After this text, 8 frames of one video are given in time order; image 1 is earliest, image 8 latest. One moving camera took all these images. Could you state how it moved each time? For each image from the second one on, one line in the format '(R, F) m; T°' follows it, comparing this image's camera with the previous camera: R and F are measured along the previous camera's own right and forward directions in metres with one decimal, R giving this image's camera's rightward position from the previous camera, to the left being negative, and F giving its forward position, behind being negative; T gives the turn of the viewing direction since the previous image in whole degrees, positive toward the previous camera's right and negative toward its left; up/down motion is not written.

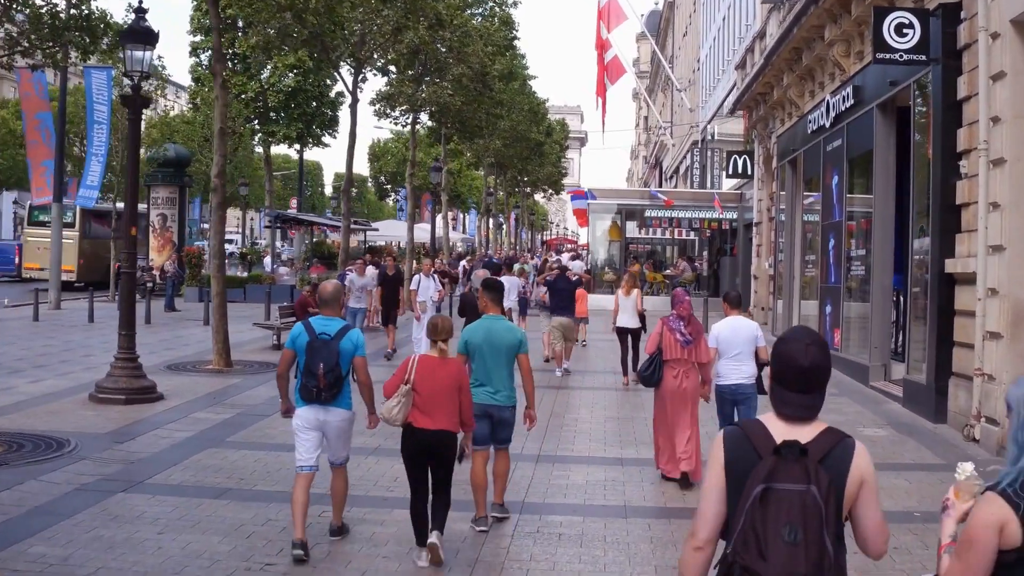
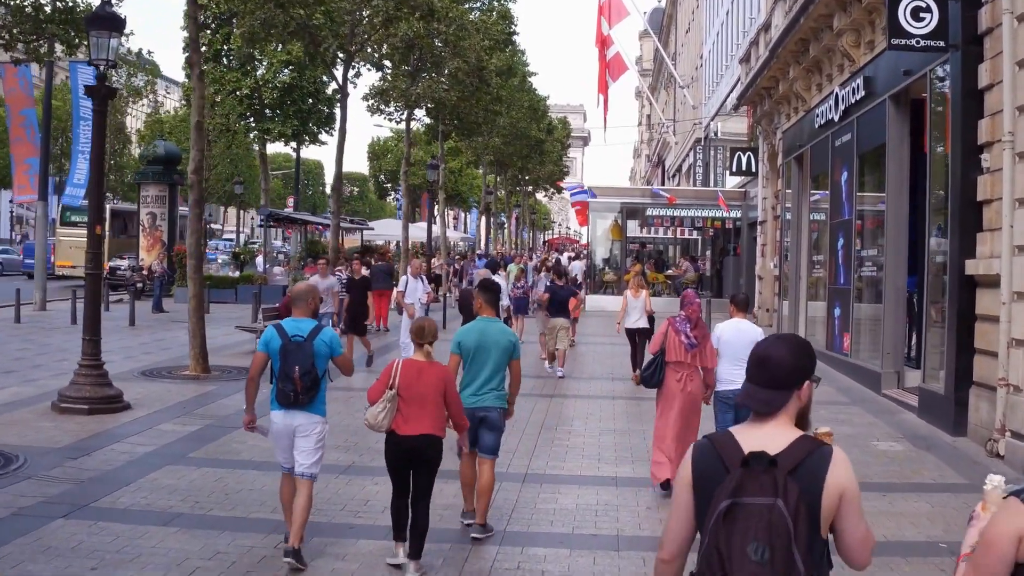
(+0.2, +0.8) m; 0°
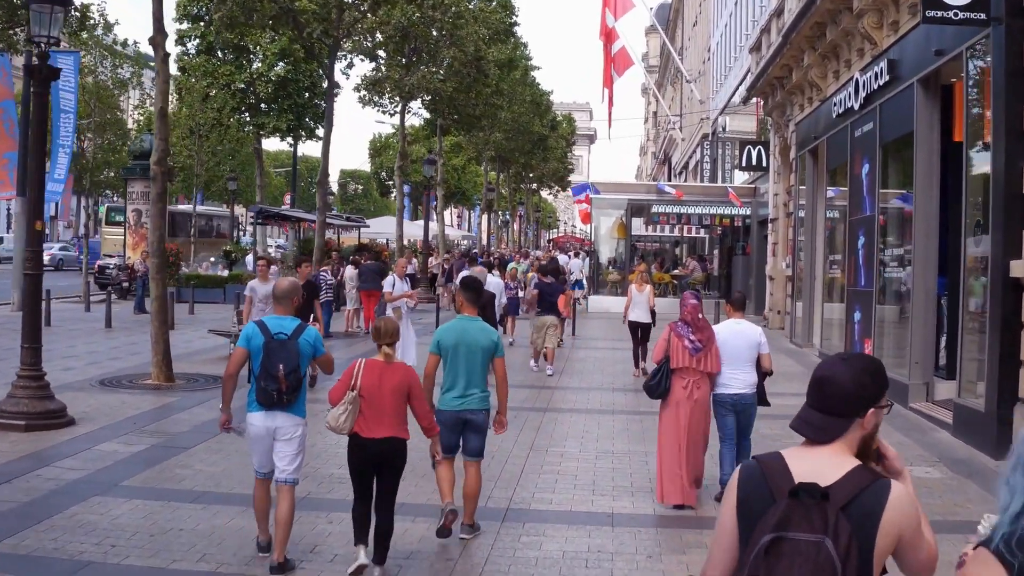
(+0.2, +1.2) m; 0°
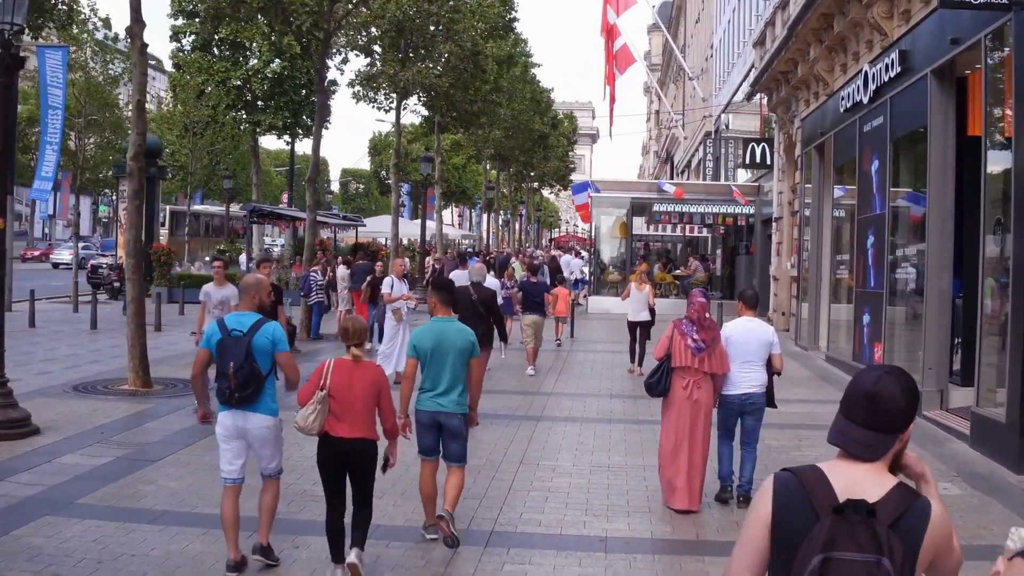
(+0.1, +0.6) m; 0°
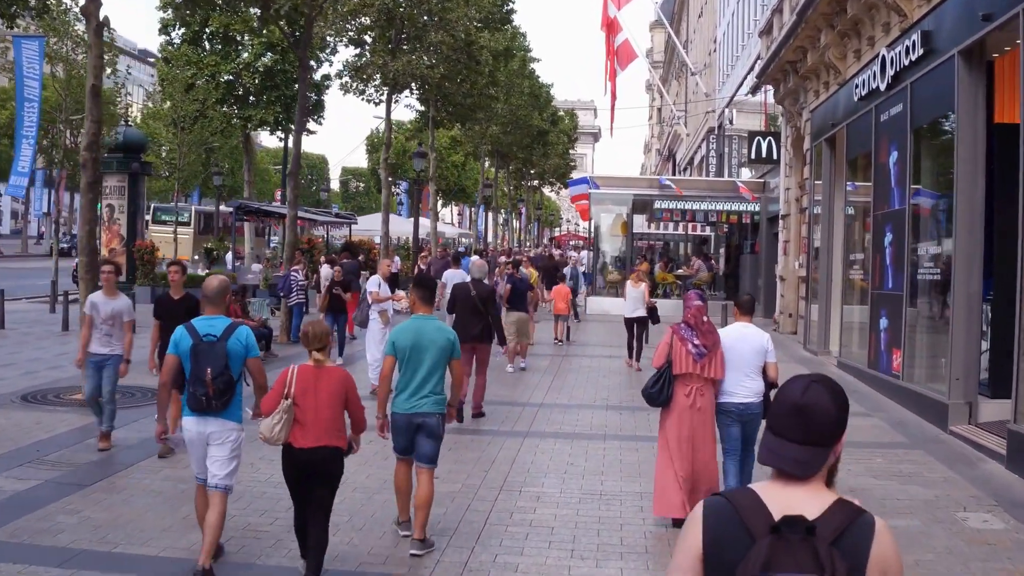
(+0.2, +1.1) m; 0°
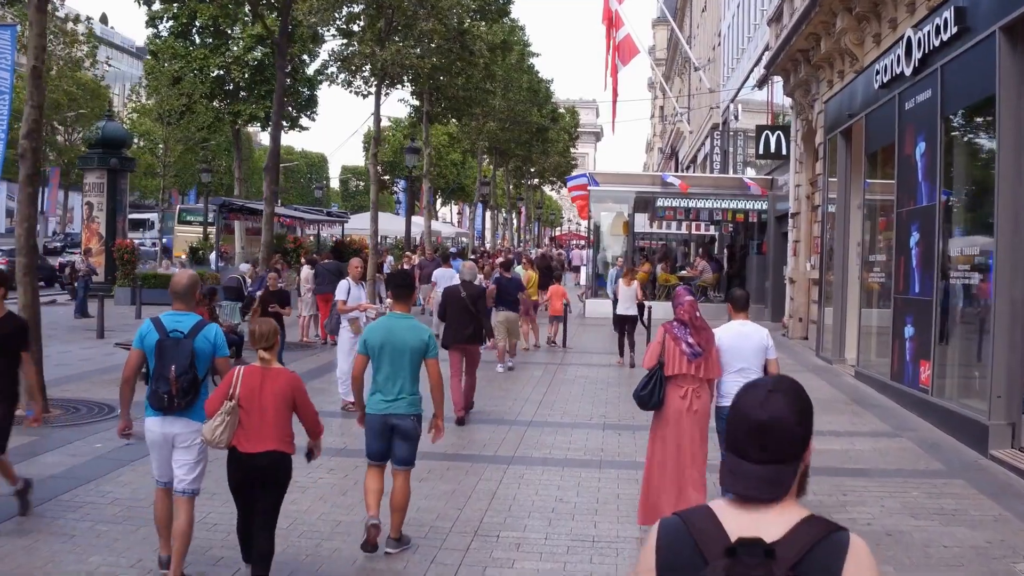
(+0.2, +1.2) m; 0°
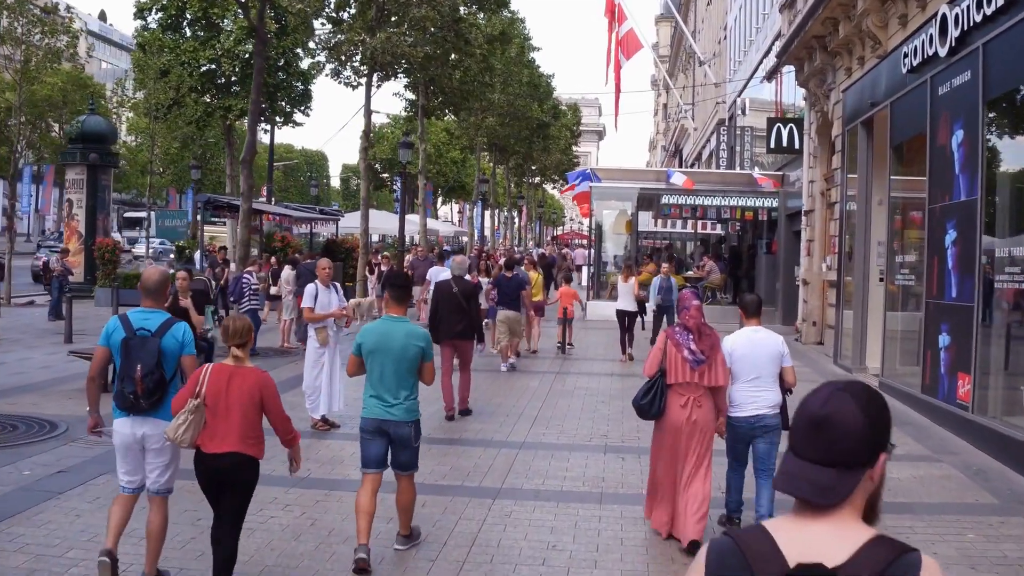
(+0.1, +1.2) m; 0°
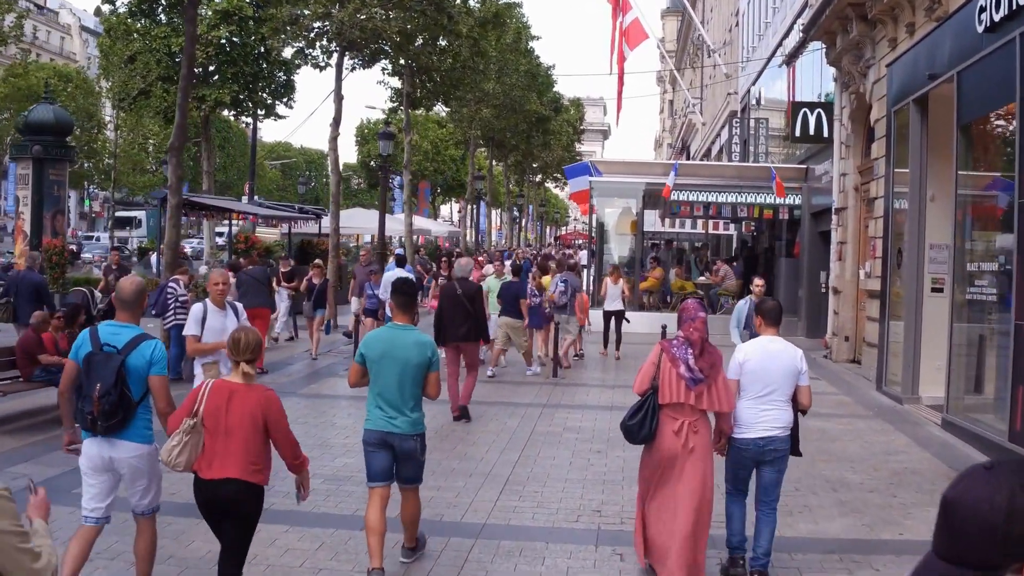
(+0.3, +2.6) m; 0°
